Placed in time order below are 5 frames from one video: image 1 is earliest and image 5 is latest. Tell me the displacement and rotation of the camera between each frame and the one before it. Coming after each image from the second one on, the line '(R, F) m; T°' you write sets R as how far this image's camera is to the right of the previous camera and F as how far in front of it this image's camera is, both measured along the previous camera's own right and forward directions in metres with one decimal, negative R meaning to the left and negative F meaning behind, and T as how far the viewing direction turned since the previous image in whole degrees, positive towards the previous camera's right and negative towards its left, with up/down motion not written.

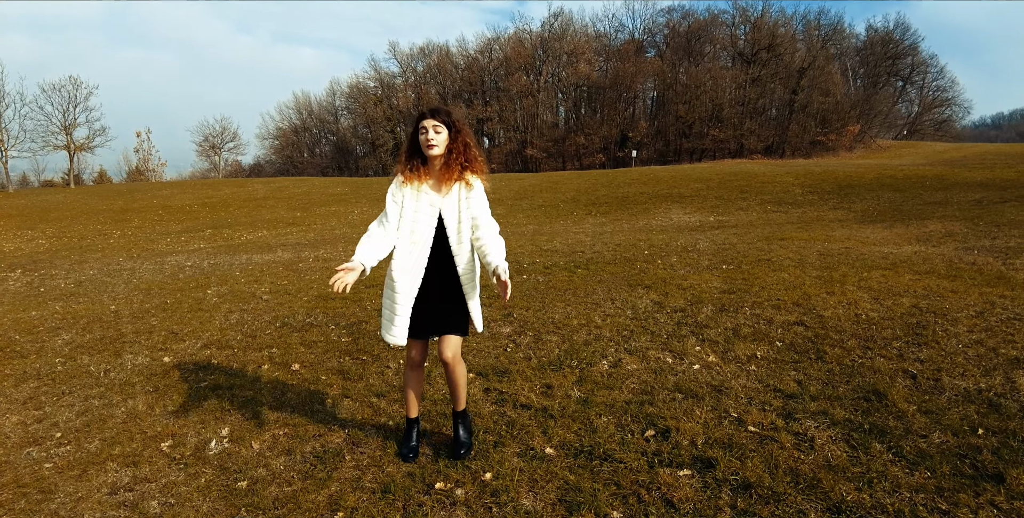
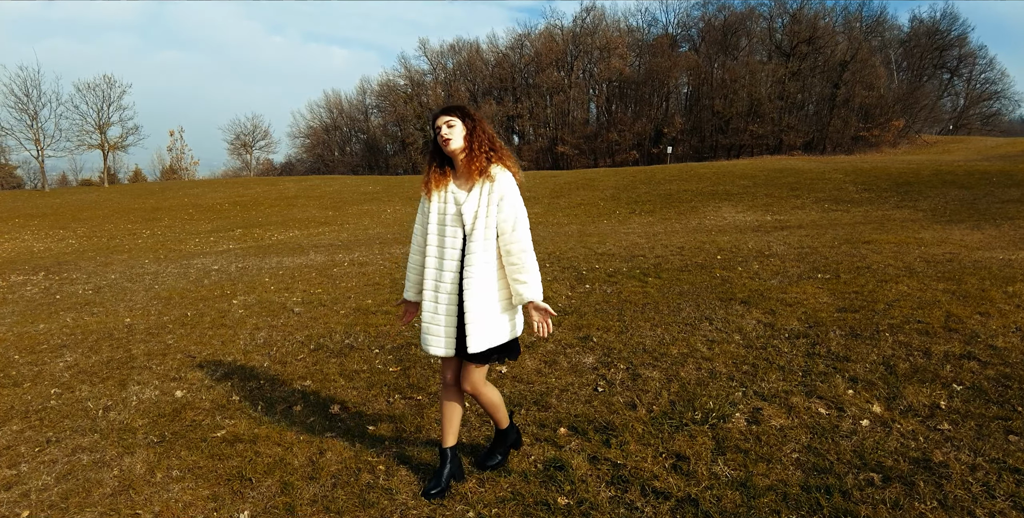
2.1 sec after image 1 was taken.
(-0.5, +1.2) m; -2°
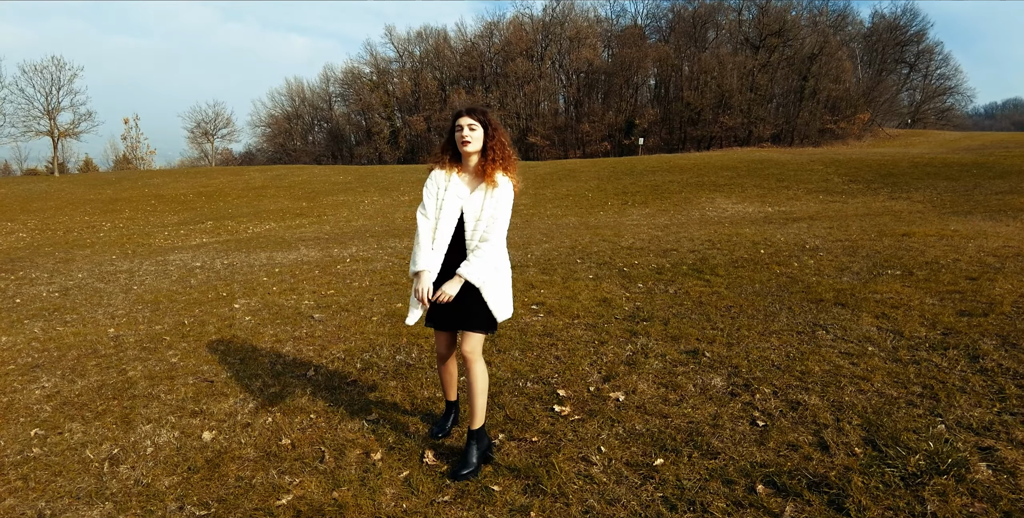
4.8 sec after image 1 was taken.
(-1.0, +1.1) m; +3°
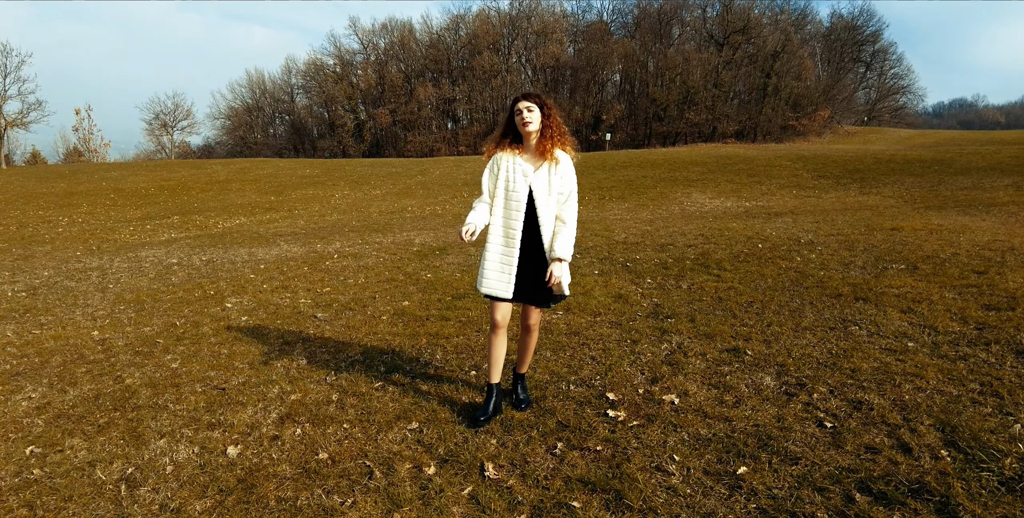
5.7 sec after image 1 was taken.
(-0.5, +0.3) m; +3°
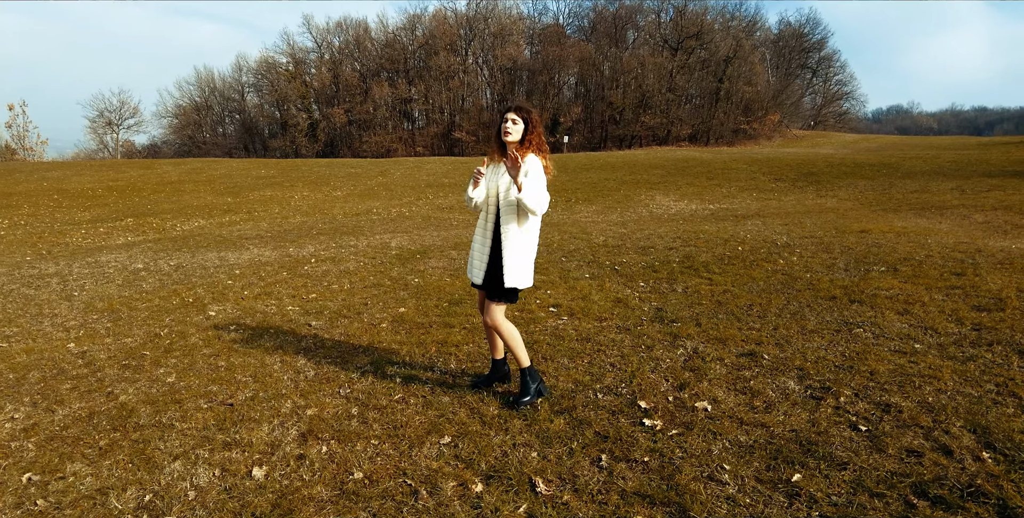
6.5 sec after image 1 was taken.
(-0.5, +0.1) m; +4°
